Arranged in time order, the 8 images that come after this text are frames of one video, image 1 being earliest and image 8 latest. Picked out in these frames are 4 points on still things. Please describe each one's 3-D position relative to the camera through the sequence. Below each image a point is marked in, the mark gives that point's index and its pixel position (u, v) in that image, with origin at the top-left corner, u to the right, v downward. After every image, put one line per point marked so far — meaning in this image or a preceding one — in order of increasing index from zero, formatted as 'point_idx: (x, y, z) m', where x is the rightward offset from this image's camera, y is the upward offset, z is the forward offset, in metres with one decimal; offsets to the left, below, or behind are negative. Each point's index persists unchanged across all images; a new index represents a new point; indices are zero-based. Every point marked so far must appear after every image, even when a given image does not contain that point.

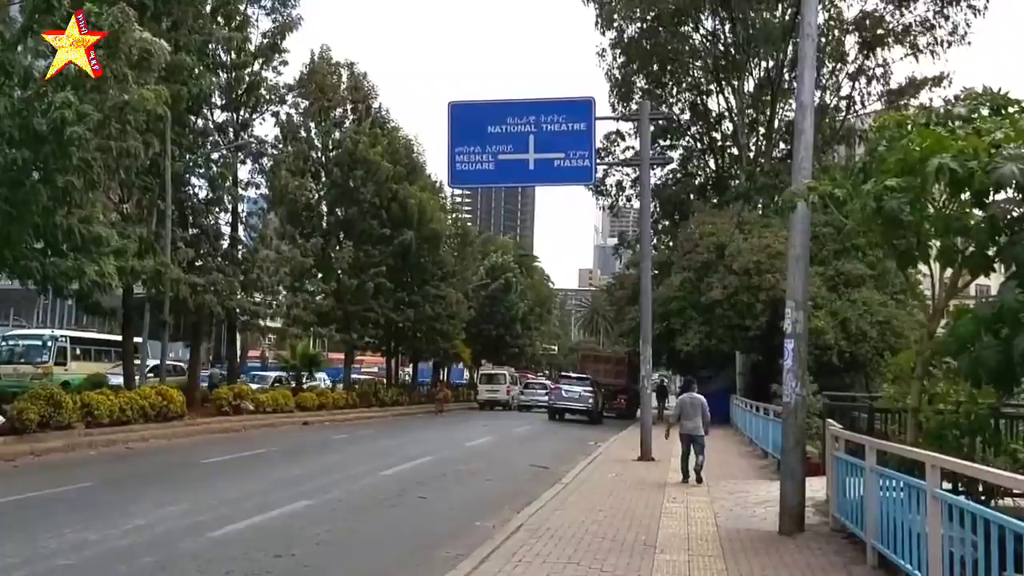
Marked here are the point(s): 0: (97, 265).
0: (-8.0, +0.4, +19.0) m
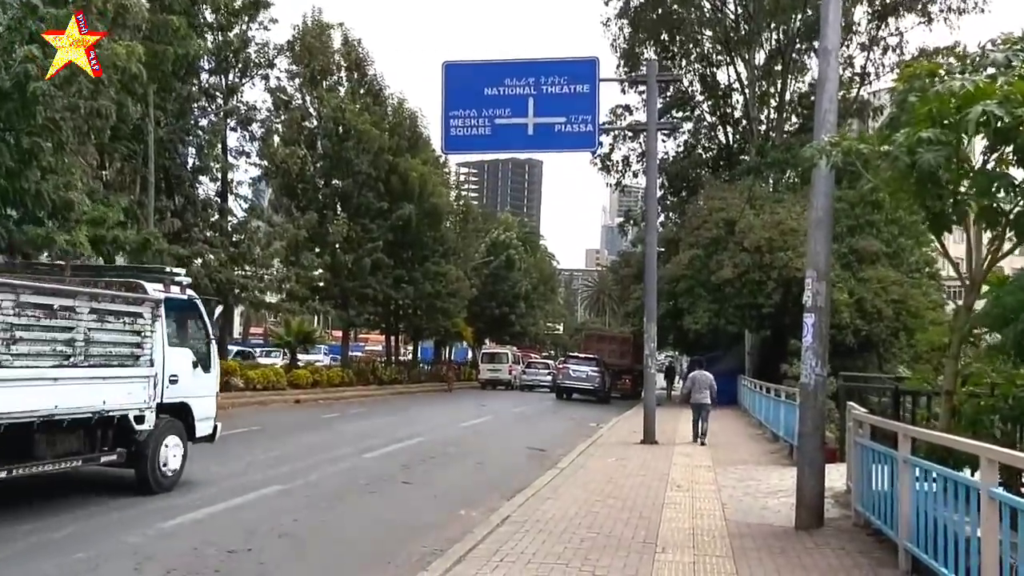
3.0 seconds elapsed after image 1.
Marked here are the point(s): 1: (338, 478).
0: (-8.1, +1.0, +17.9) m
1: (-2.2, -2.4, +12.6) m
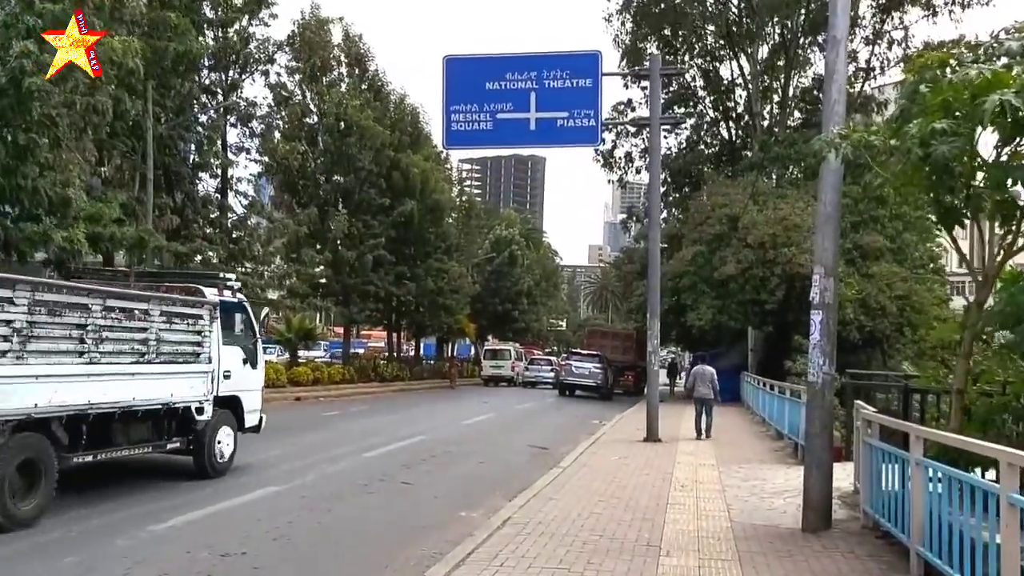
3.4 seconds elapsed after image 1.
0: (-8.0, +1.0, +17.8) m
1: (-2.2, -2.4, +12.5) m
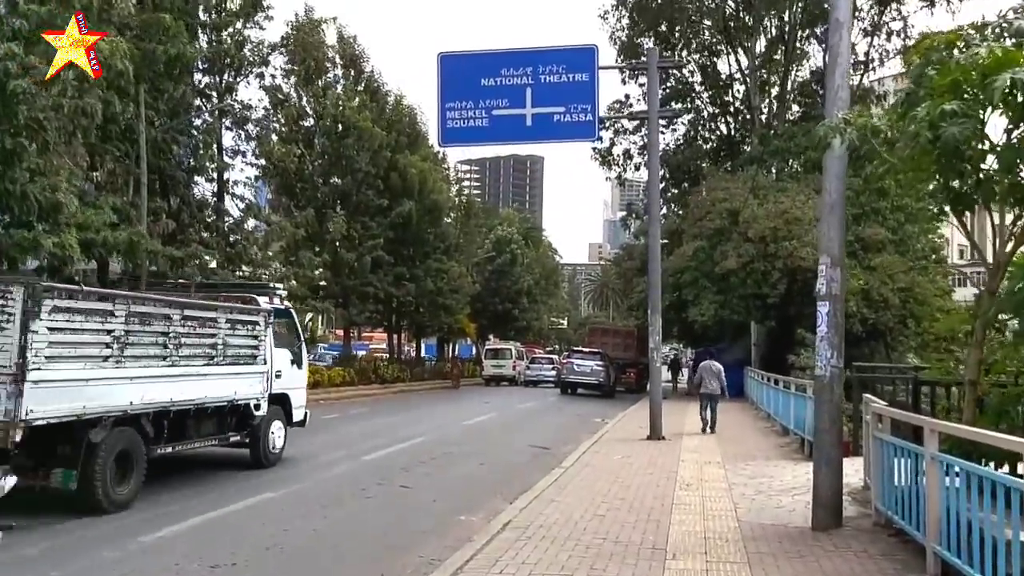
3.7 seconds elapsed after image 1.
0: (-8.1, +0.9, +17.5) m
1: (-2.2, -2.4, +12.2) m
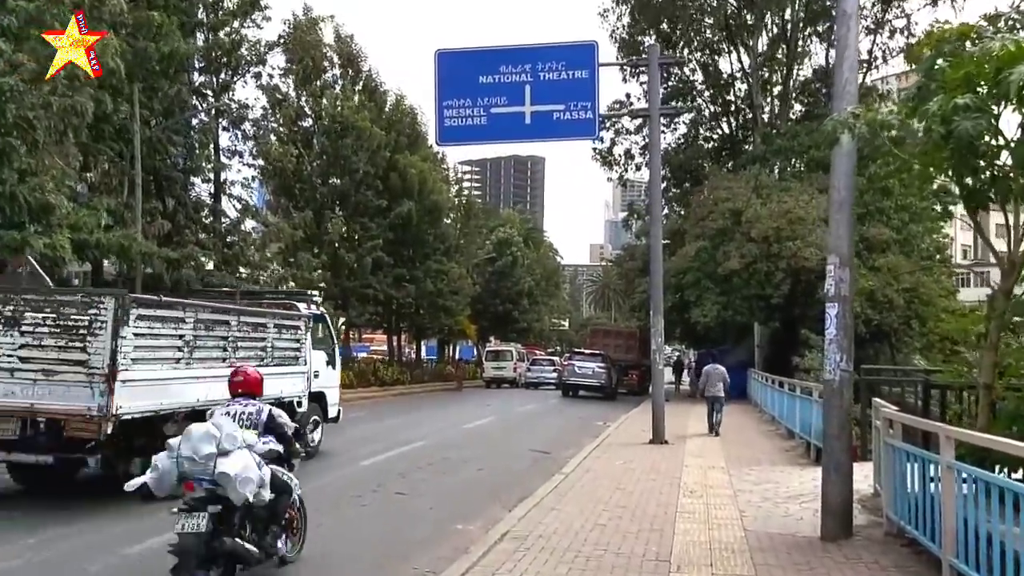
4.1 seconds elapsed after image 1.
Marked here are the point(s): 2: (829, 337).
0: (-8.1, +0.9, +17.2) m
1: (-2.2, -2.4, +11.9) m
2: (+2.7, -0.4, +8.4) m
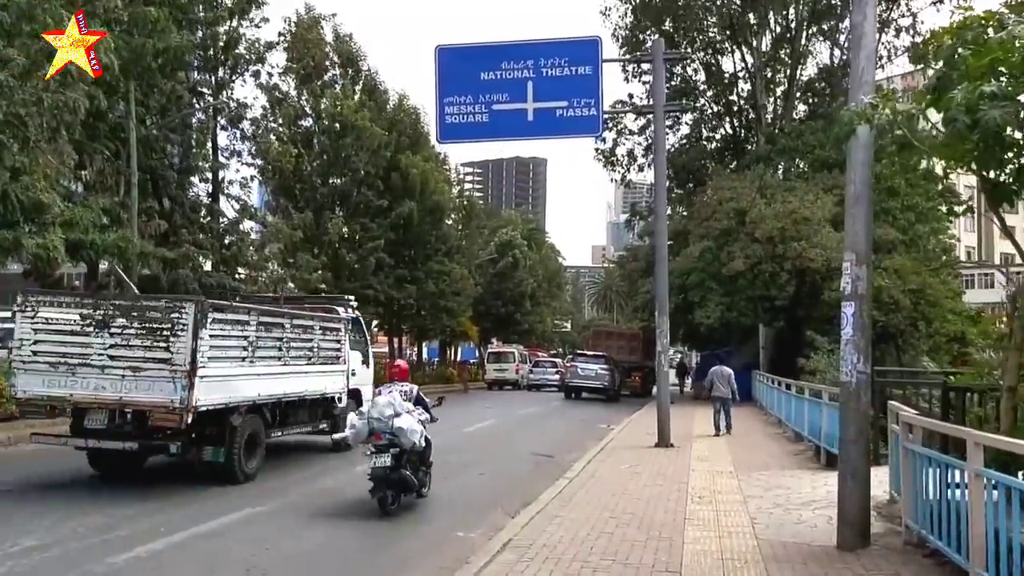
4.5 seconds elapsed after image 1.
0: (-8.1, +0.9, +16.9) m
1: (-2.2, -2.4, +11.5) m
2: (+2.7, -0.4, +8.1) m
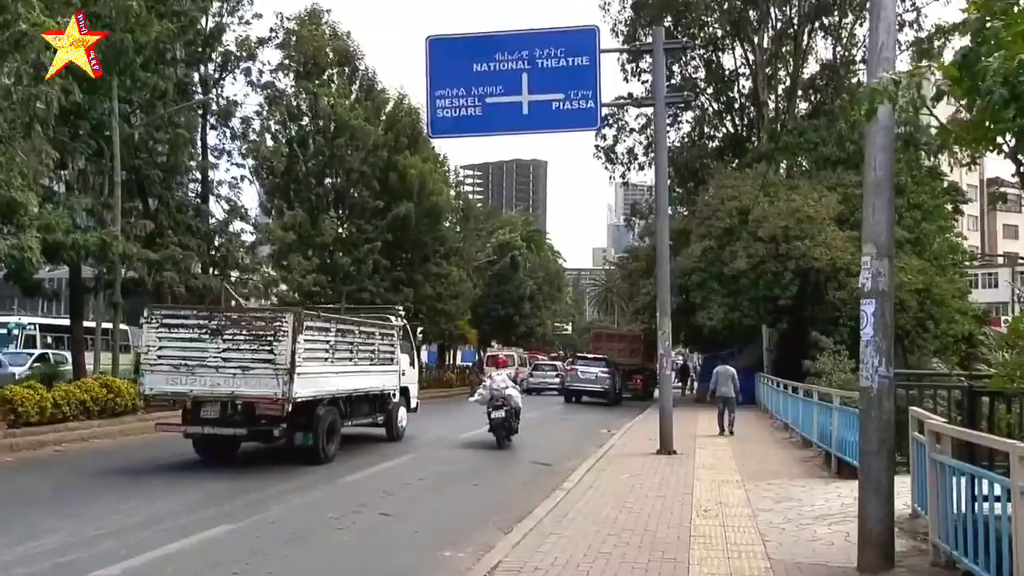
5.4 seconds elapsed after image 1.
0: (-8.1, +0.8, +16.2) m
1: (-2.3, -2.4, +10.8) m
2: (+2.6, -0.4, +7.4) m
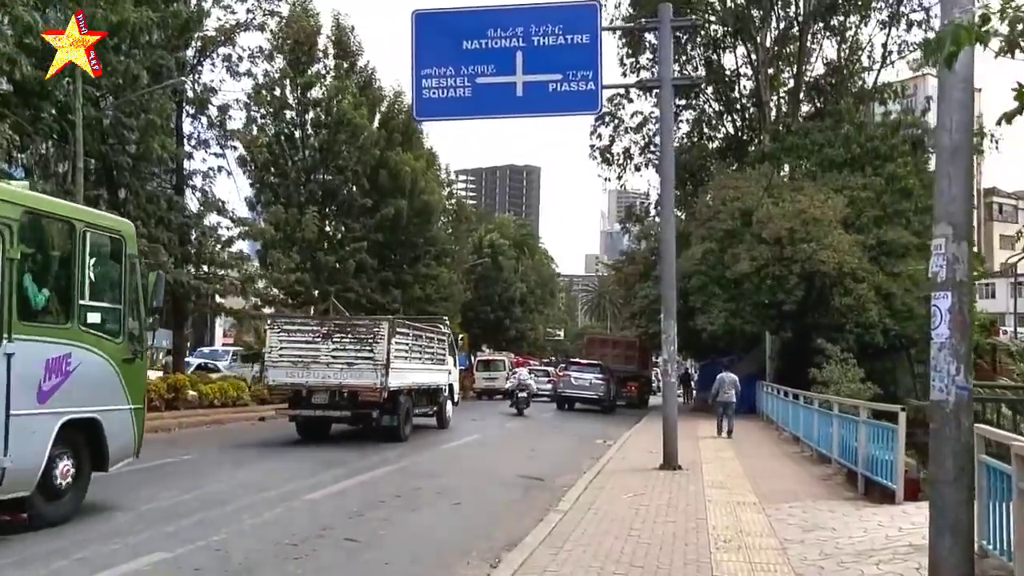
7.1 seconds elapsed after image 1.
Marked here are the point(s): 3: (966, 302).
0: (-8.3, +1.0, +14.7) m
1: (-2.4, -2.3, +9.4) m
2: (+2.6, -0.3, +6.0) m
3: (+2.7, -0.1, +5.9) m
